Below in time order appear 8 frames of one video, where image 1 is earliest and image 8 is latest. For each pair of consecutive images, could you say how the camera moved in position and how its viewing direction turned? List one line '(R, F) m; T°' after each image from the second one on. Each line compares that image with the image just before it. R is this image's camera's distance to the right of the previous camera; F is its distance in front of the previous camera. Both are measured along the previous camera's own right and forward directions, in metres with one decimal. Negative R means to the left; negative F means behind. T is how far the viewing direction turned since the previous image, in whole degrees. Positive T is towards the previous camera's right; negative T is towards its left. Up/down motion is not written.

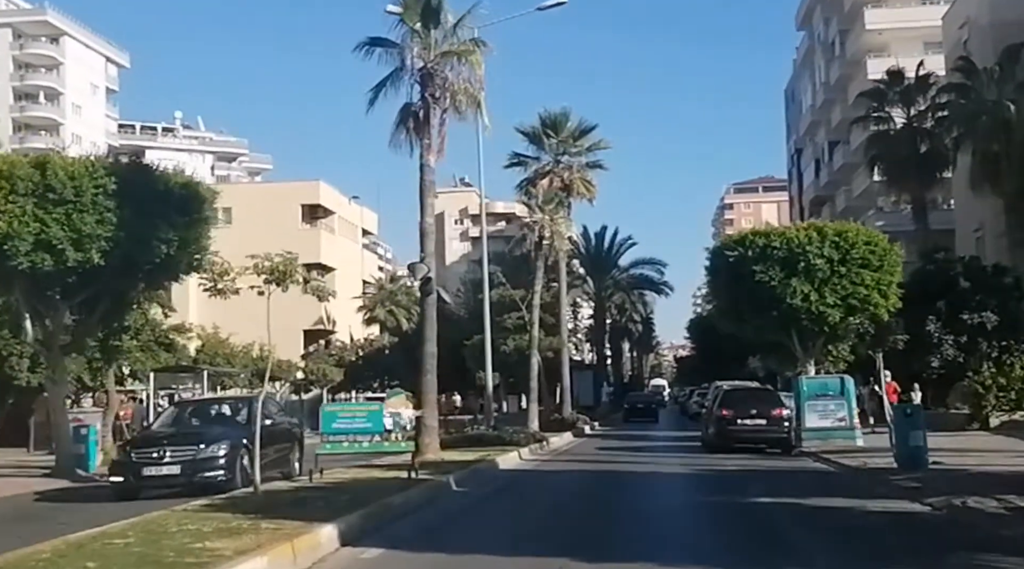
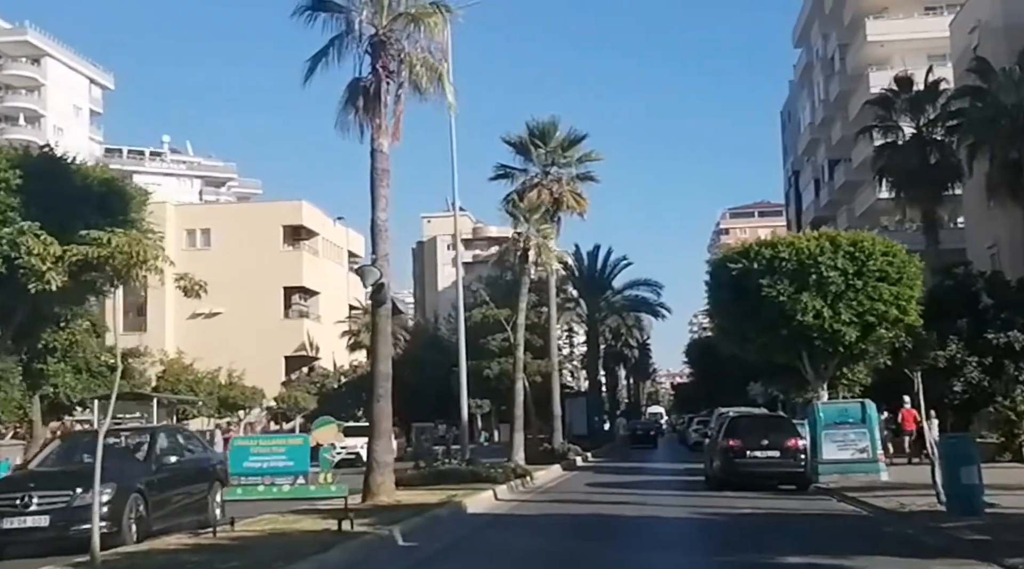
(+0.5, +3.5) m; 0°
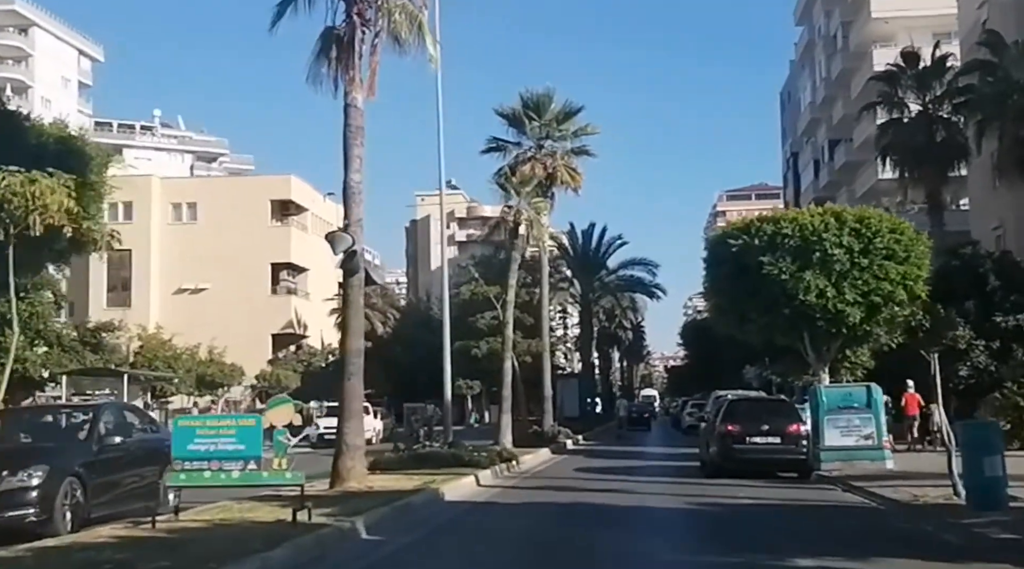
(+0.2, +1.5) m; 0°
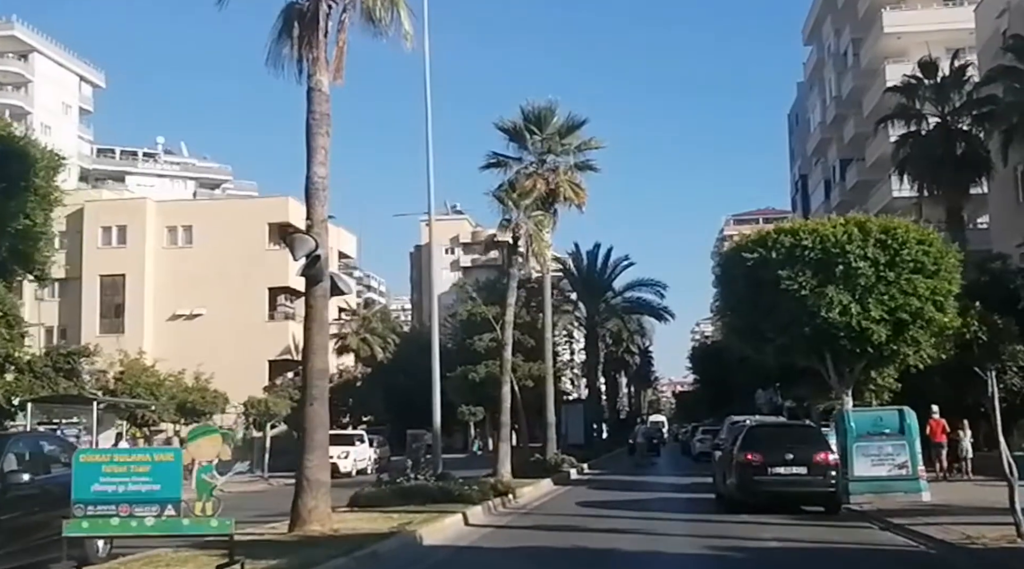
(+0.3, +2.3) m; 0°
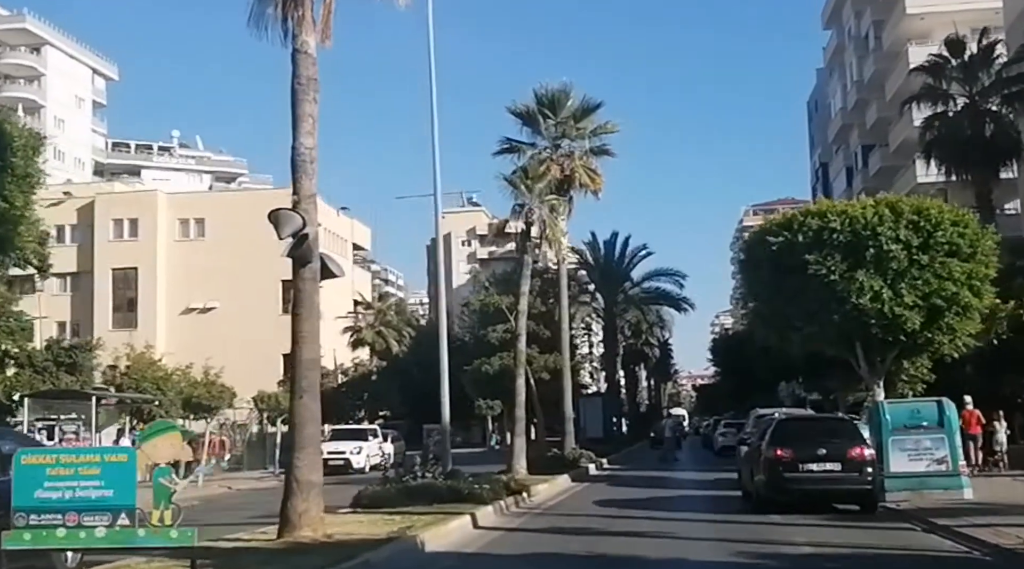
(+0.1, +1.3) m; -1°
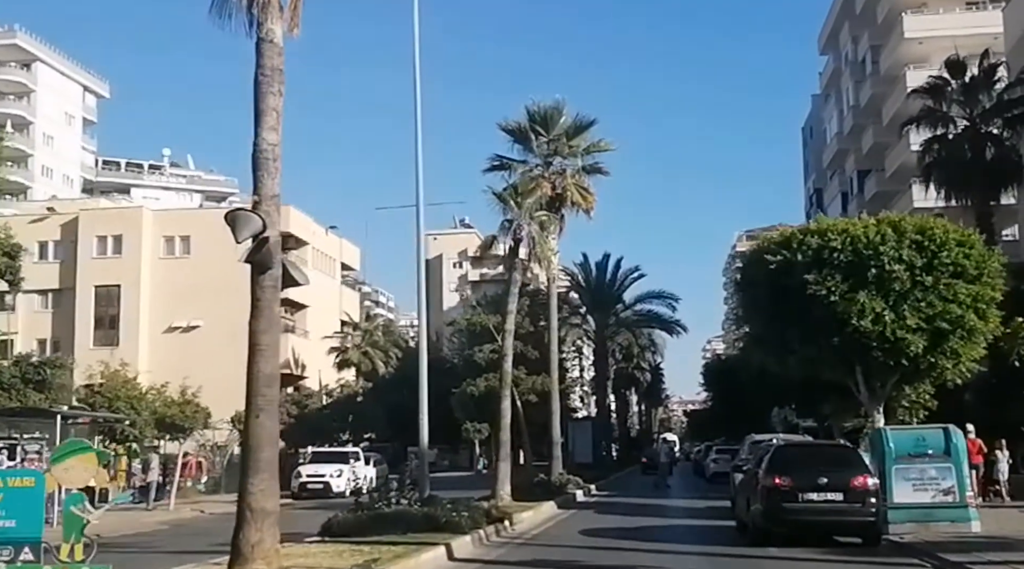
(+0.1, +1.2) m; 0°
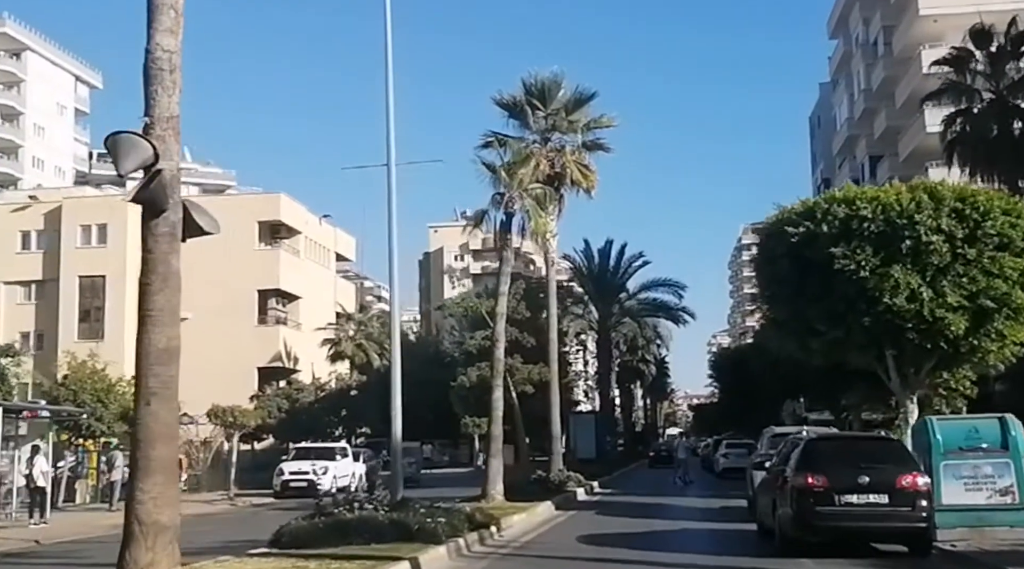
(+0.3, +2.9) m; 0°
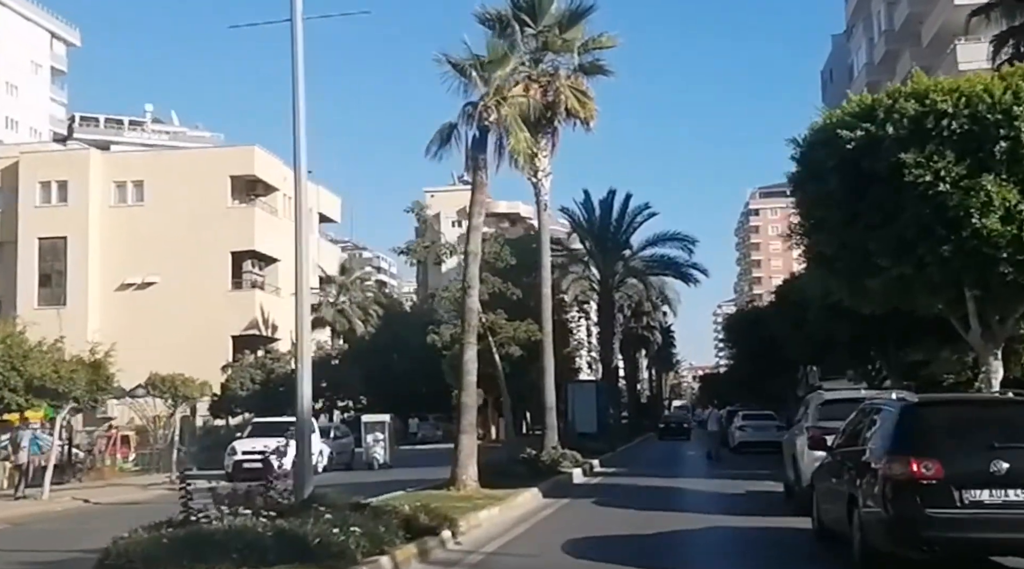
(+0.5, +5.4) m; 0°
